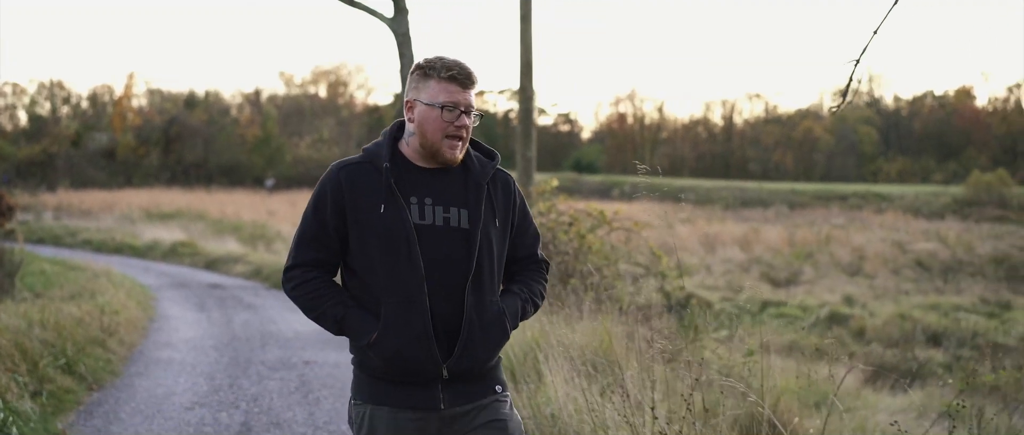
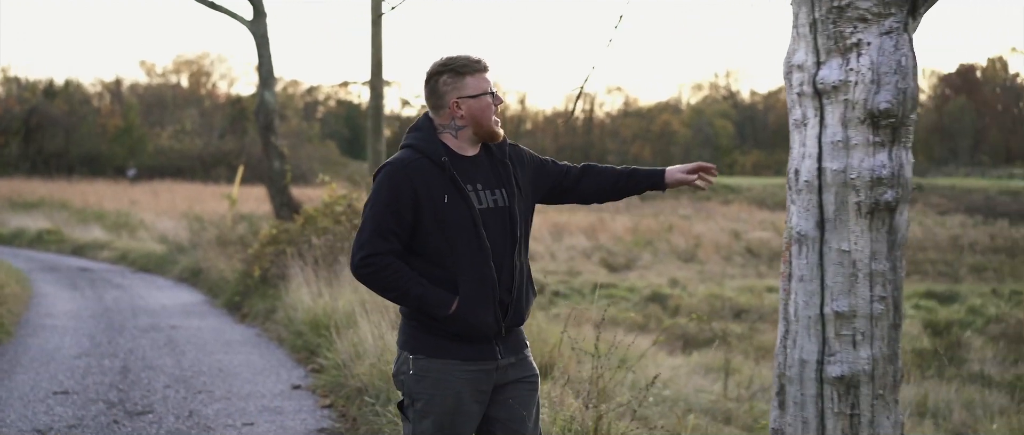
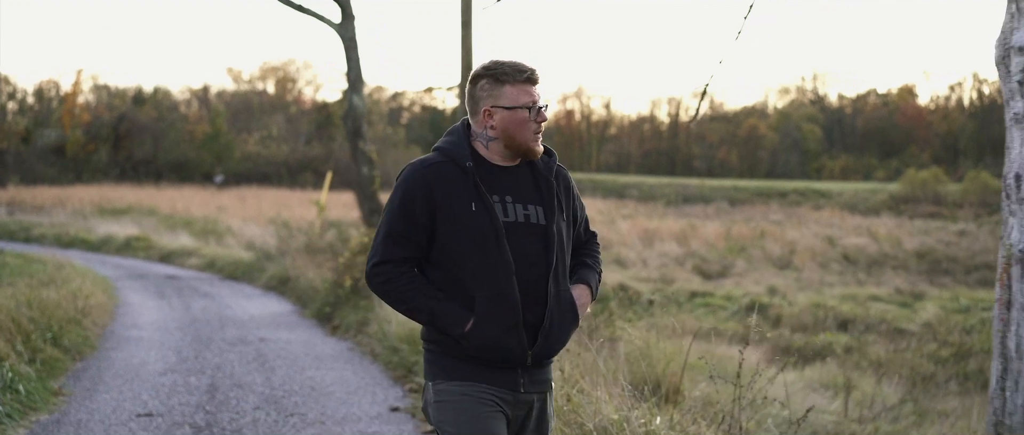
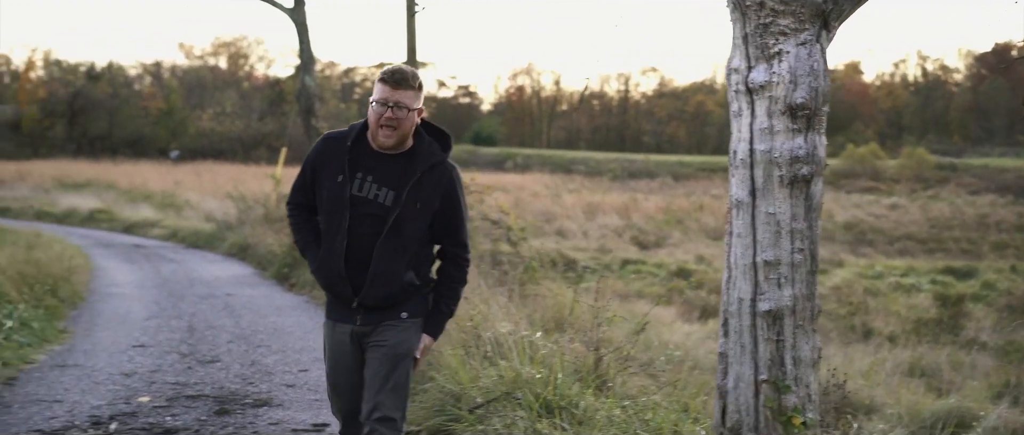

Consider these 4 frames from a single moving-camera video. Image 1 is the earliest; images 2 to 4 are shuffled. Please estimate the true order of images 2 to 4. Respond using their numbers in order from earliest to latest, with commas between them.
3, 2, 4
